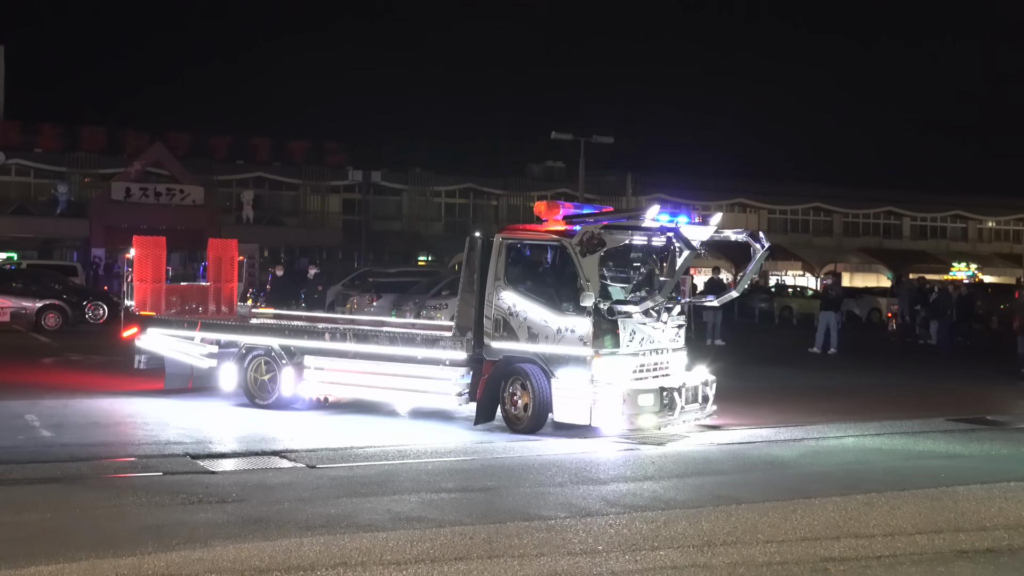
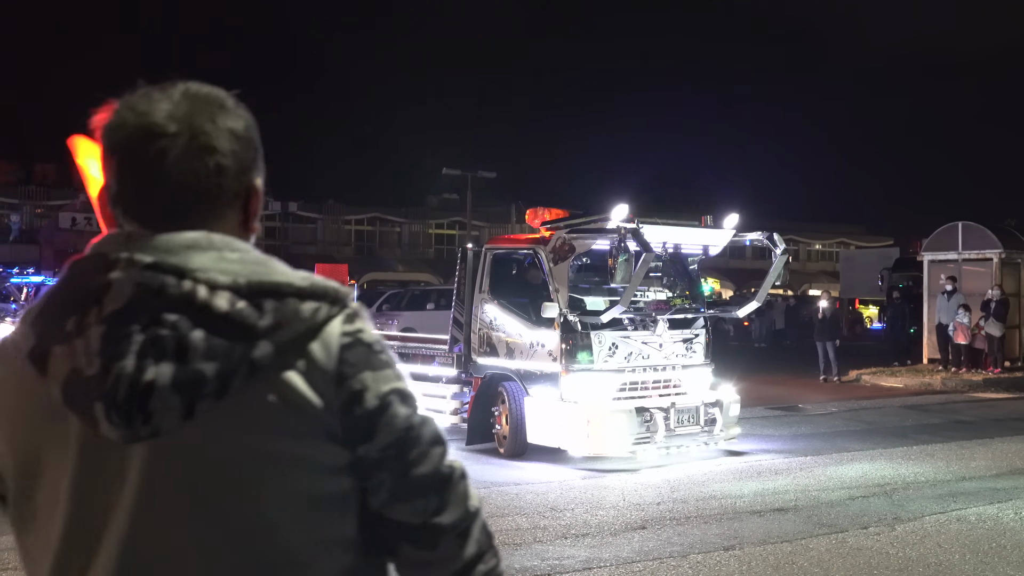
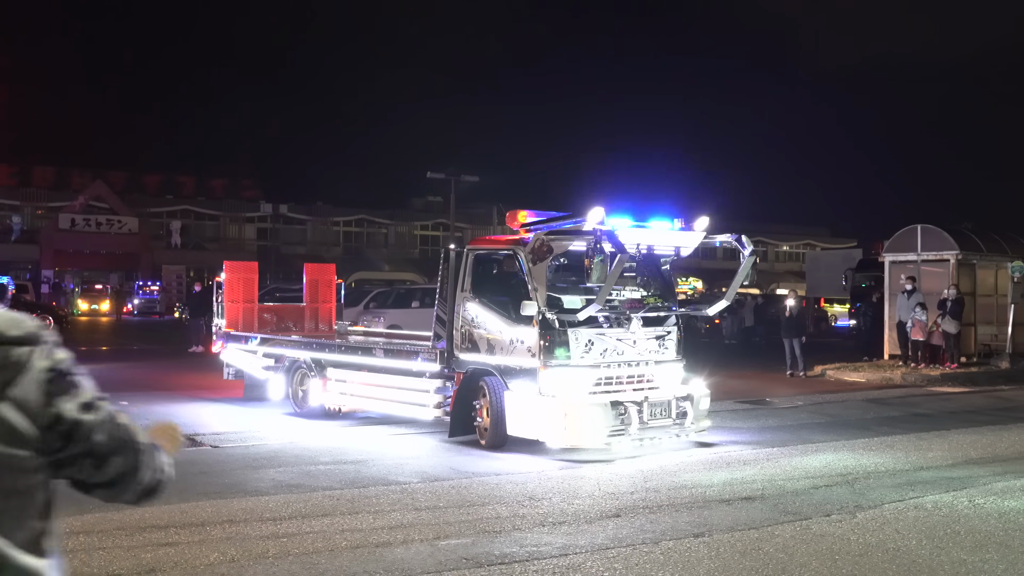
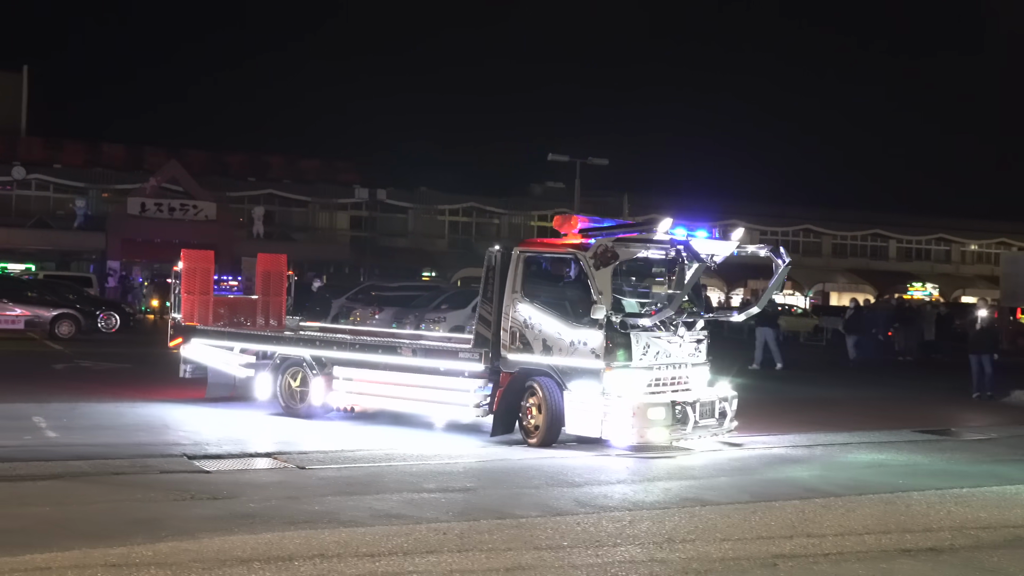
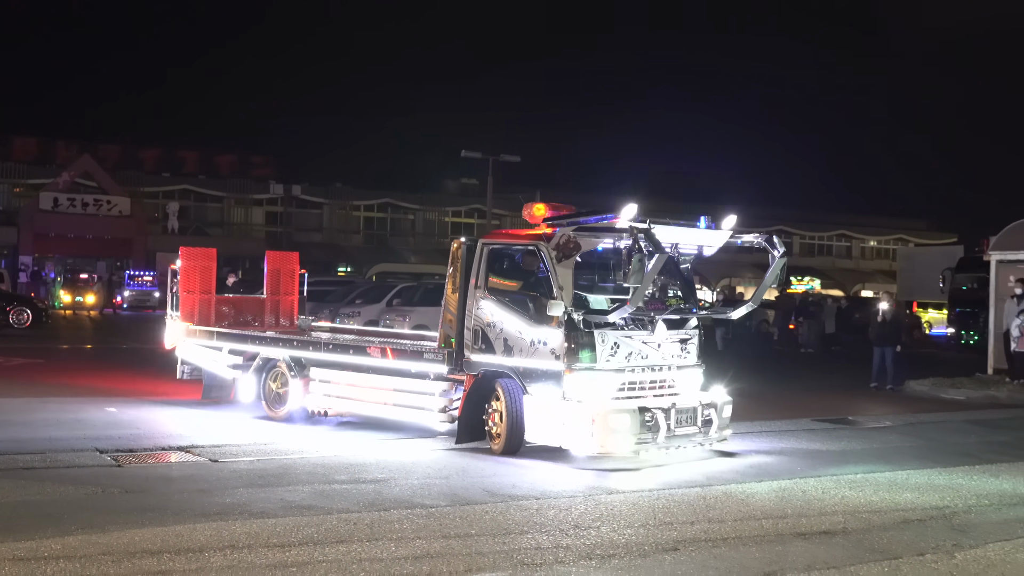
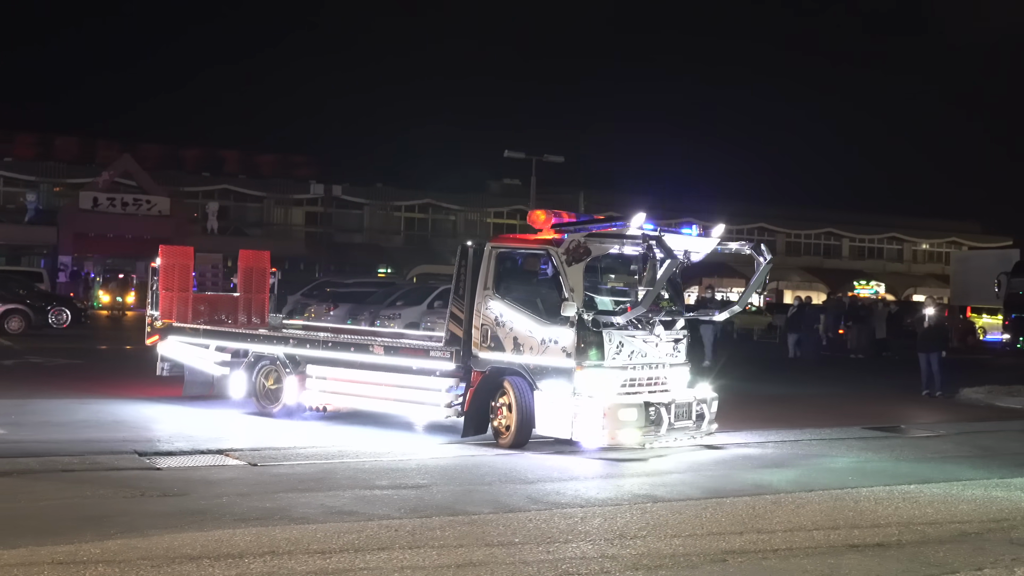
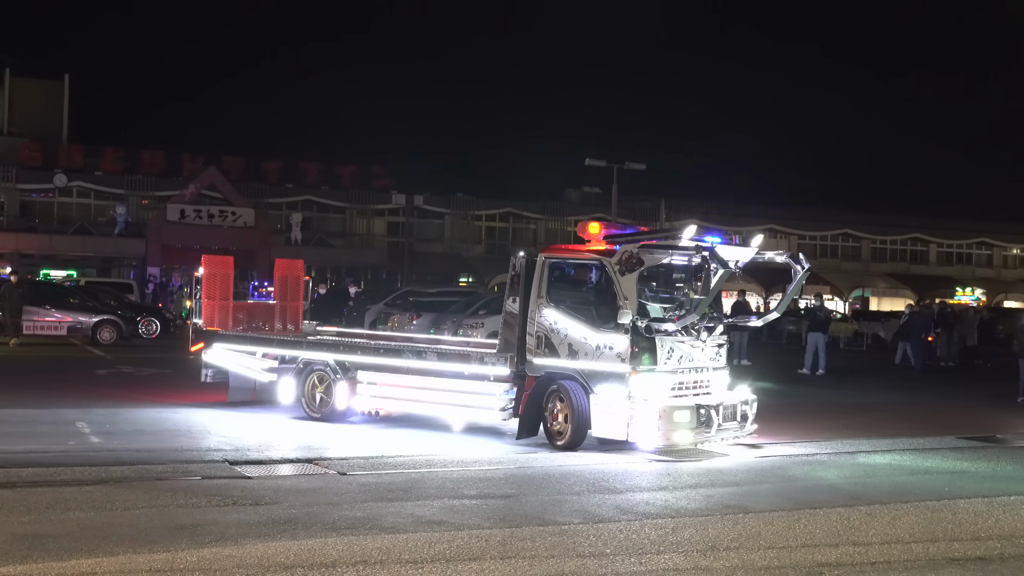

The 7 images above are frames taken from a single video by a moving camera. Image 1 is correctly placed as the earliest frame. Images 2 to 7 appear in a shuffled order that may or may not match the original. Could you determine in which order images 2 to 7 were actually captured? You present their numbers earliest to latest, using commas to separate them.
7, 4, 6, 5, 3, 2
